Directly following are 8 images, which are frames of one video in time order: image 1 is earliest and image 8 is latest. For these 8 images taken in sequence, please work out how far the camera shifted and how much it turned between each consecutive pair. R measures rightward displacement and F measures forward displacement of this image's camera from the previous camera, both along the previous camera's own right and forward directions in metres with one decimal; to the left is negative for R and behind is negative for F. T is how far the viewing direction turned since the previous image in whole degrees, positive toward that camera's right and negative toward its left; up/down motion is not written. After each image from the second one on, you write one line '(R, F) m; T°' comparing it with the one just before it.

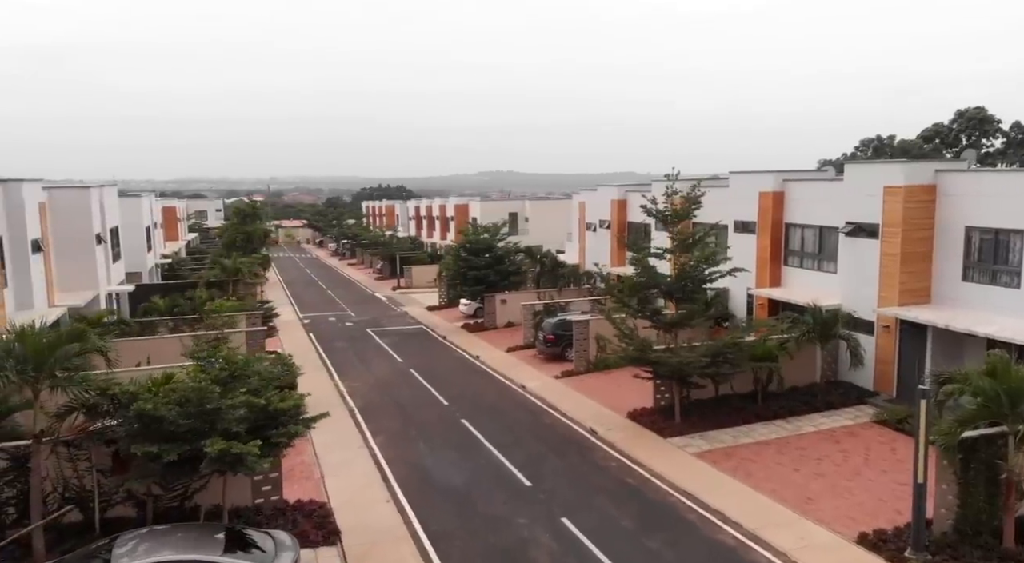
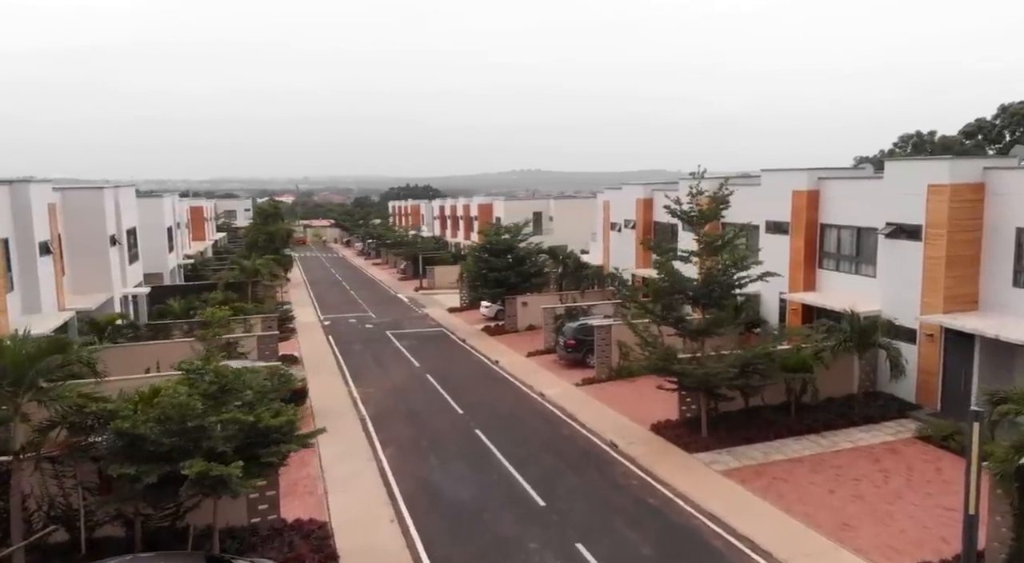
(+0.3, +0.9) m; -2°
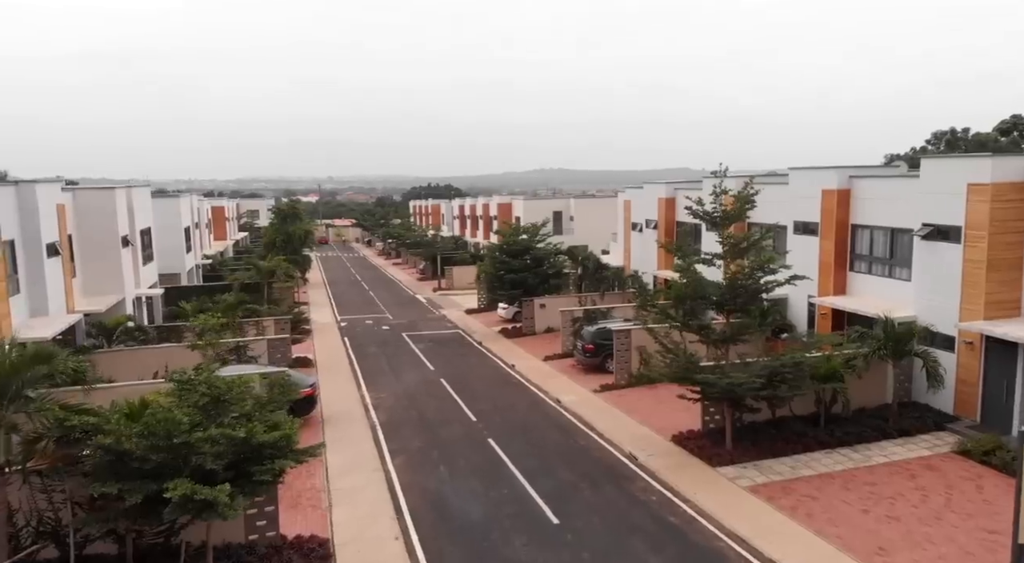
(+0.2, +0.7) m; -2°
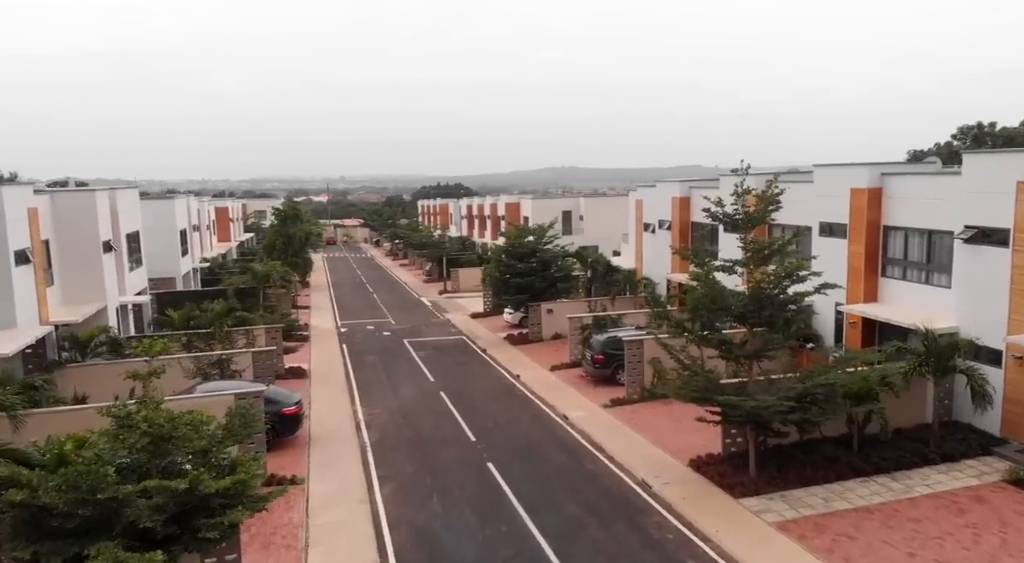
(+0.2, +1.6) m; -1°
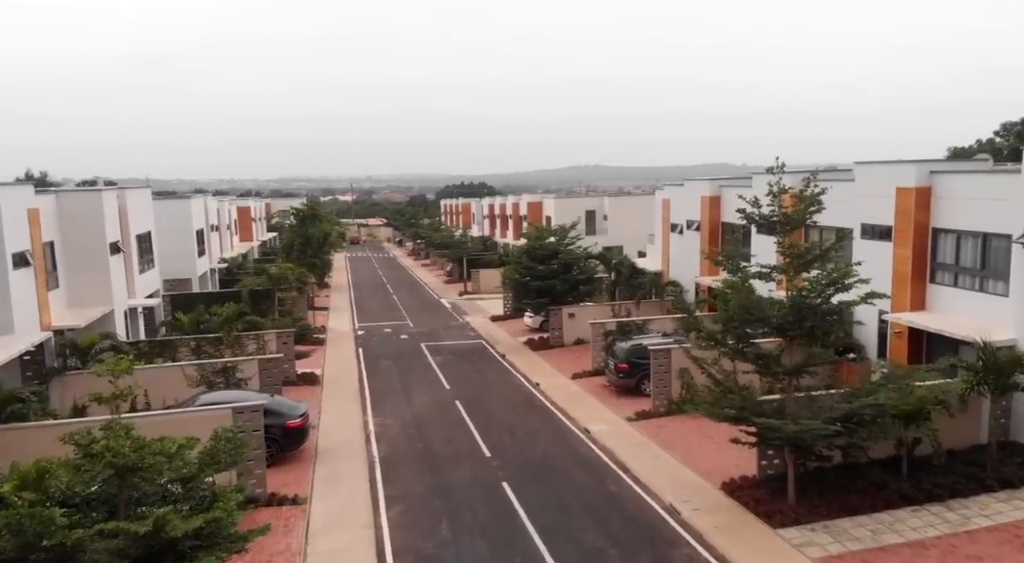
(+0.1, +1.1) m; -2°
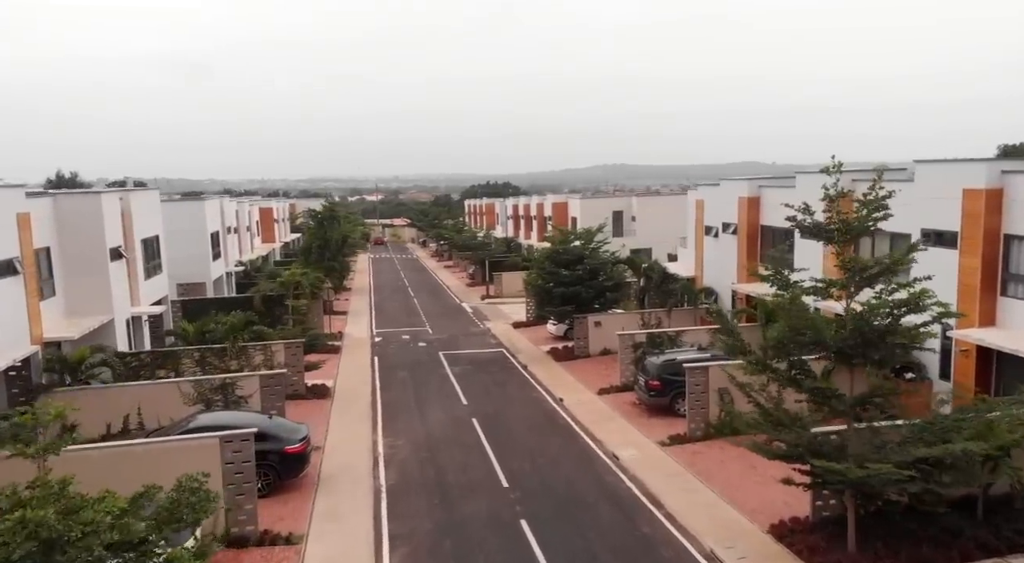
(+0.1, +1.6) m; -2°
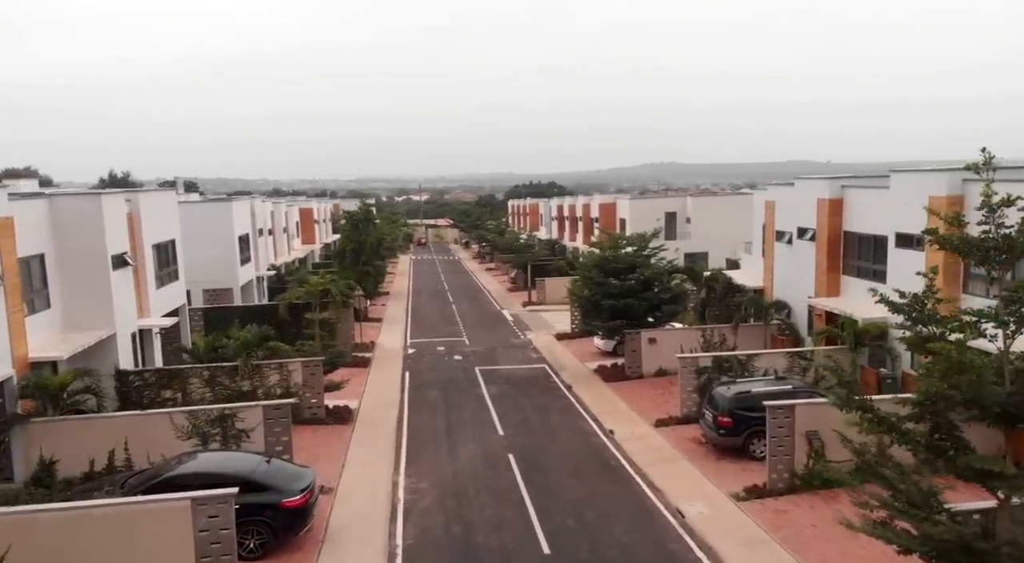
(0.0, +2.7) m; -3°
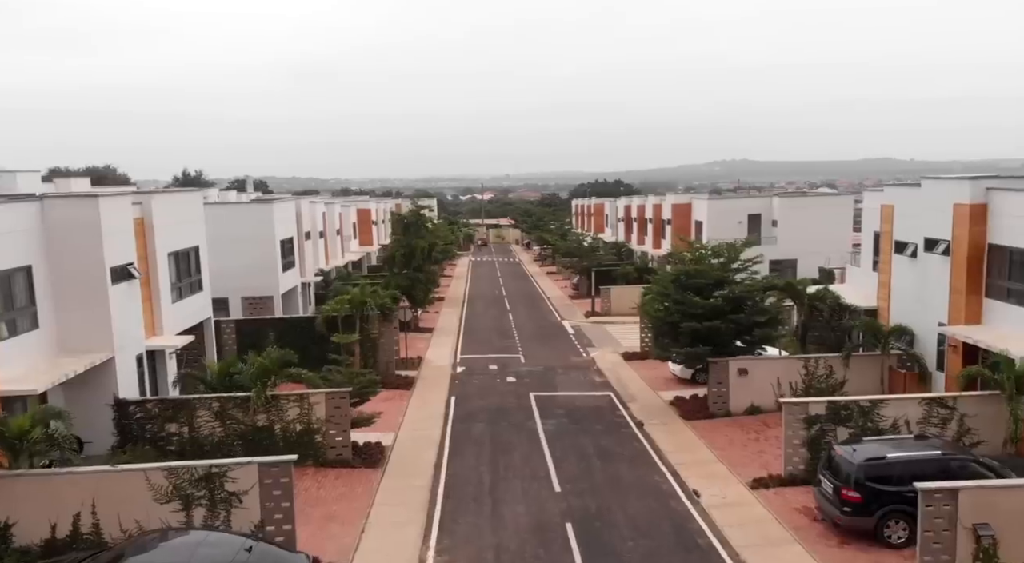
(+0.1, +3.5) m; -4°
